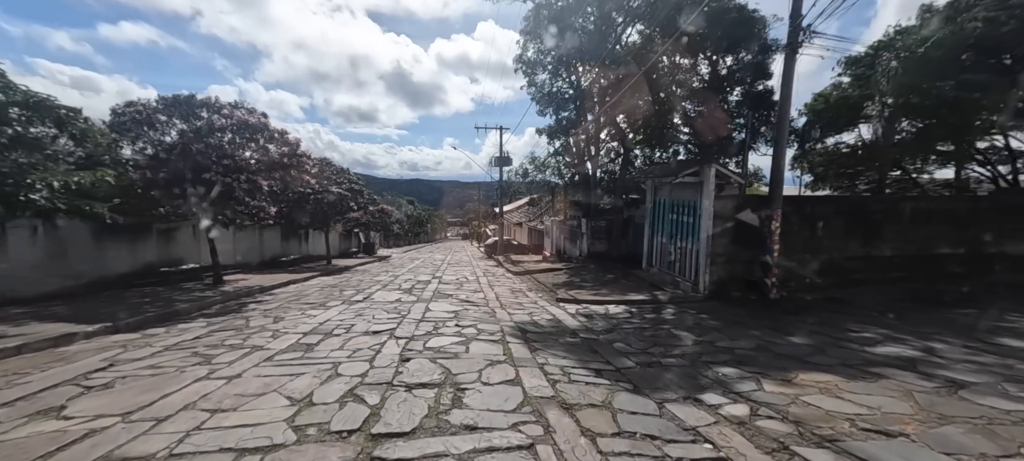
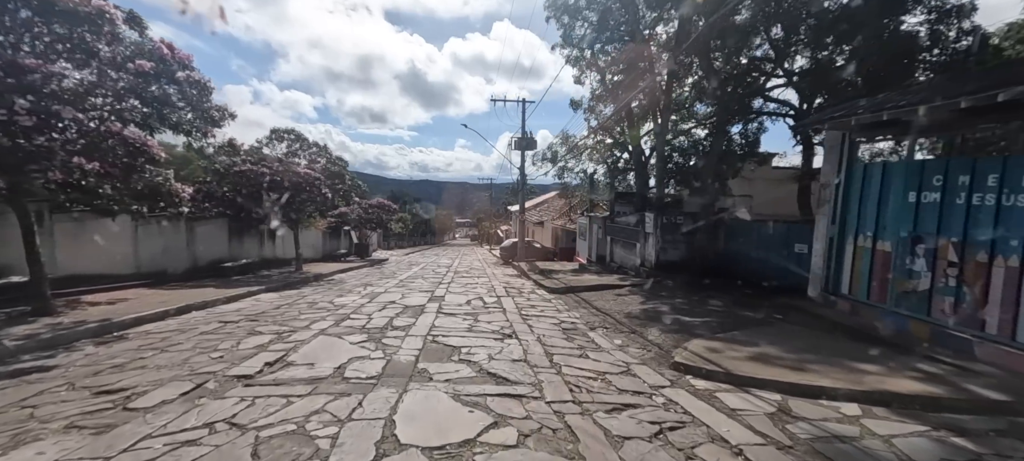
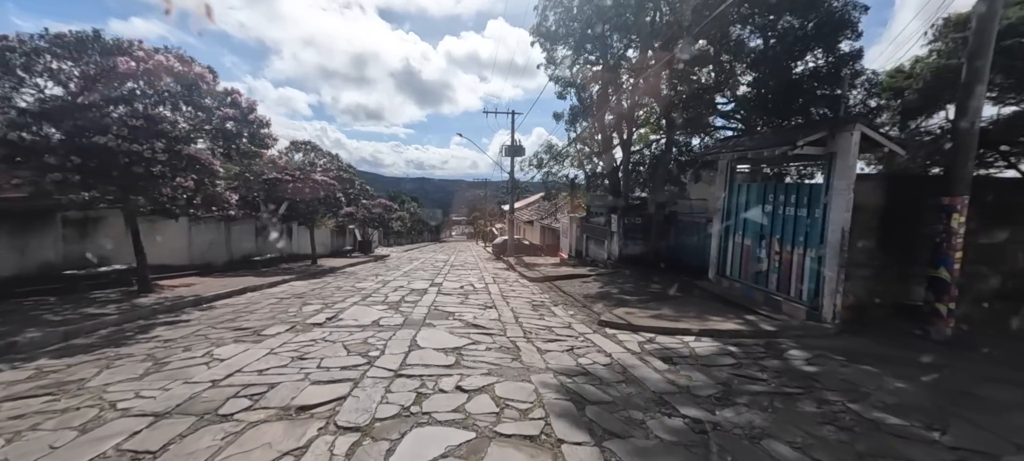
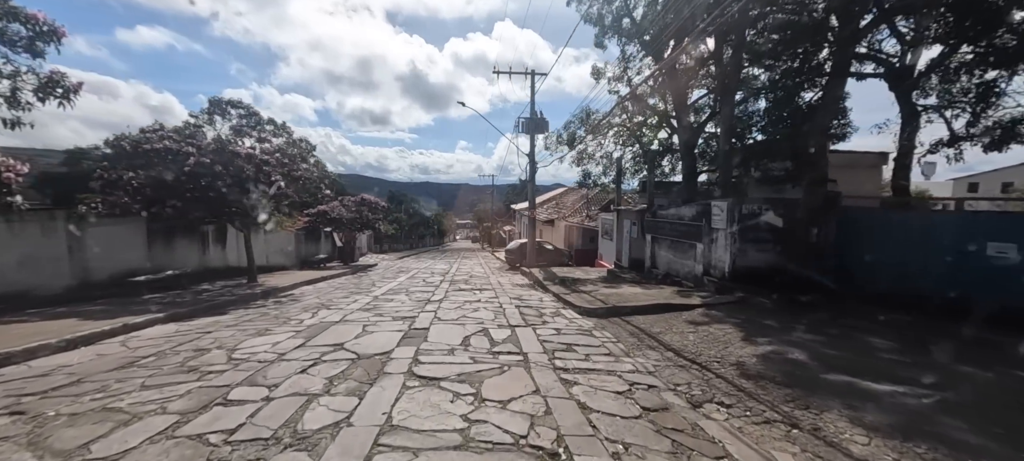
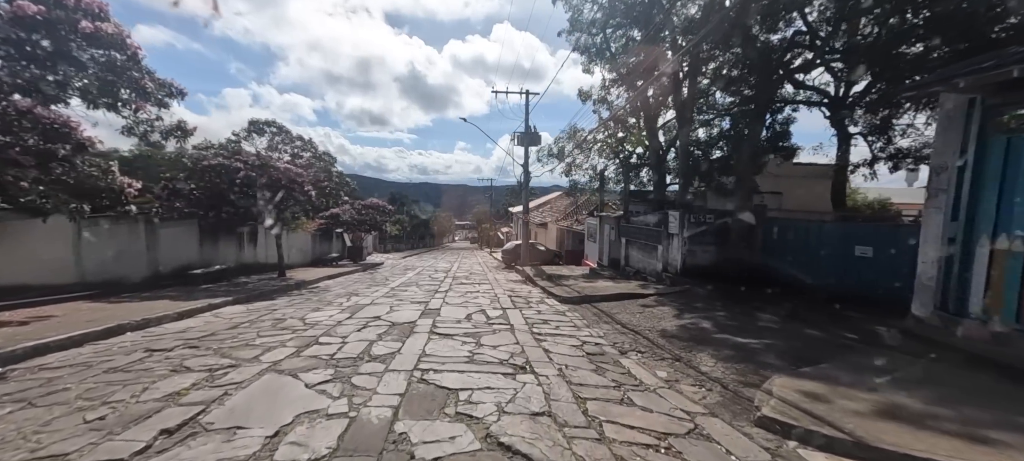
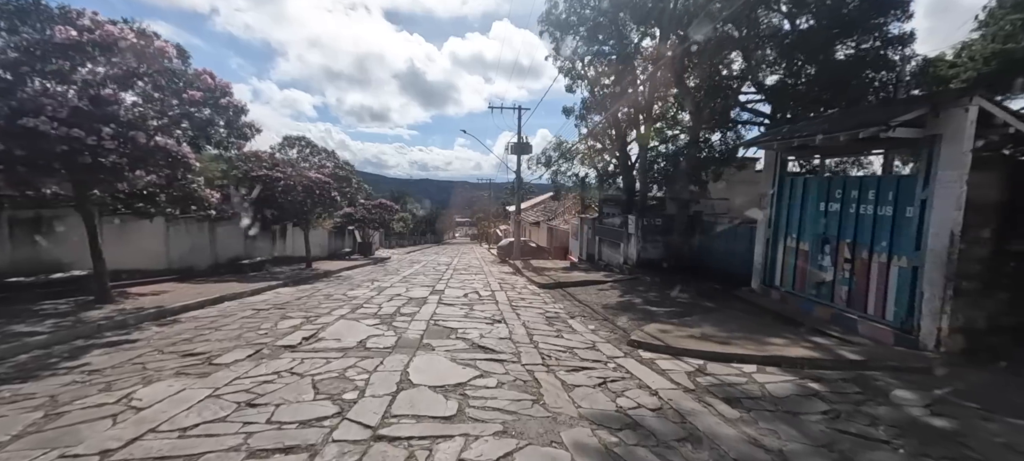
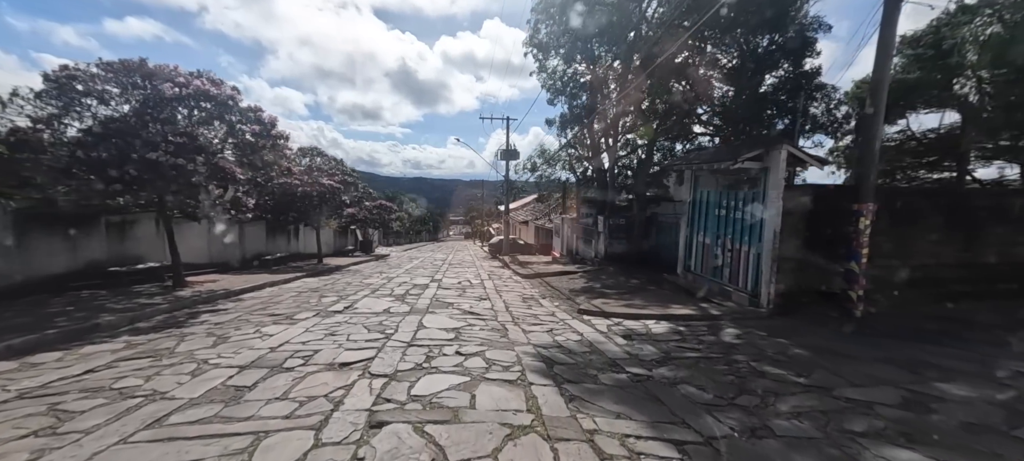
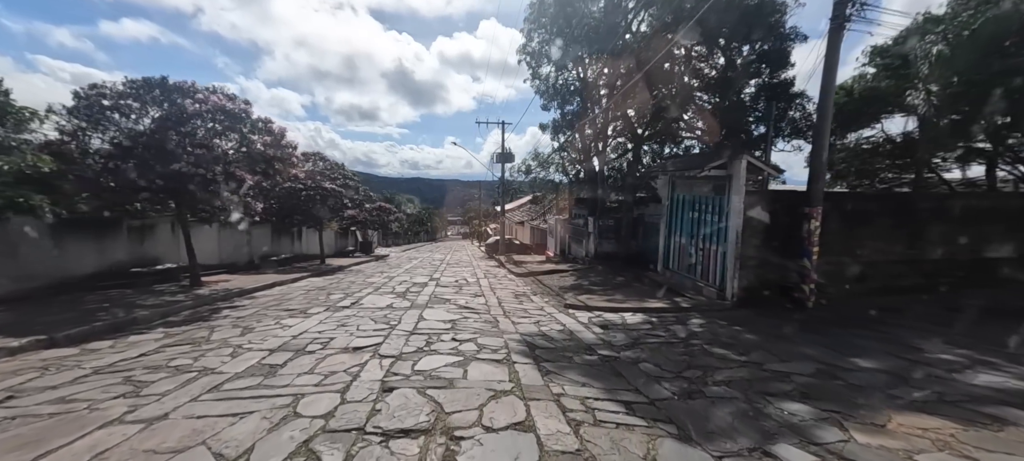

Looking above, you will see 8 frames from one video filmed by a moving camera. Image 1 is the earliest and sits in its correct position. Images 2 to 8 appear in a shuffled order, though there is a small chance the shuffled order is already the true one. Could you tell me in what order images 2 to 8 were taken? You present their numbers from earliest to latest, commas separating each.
8, 7, 3, 6, 2, 5, 4
